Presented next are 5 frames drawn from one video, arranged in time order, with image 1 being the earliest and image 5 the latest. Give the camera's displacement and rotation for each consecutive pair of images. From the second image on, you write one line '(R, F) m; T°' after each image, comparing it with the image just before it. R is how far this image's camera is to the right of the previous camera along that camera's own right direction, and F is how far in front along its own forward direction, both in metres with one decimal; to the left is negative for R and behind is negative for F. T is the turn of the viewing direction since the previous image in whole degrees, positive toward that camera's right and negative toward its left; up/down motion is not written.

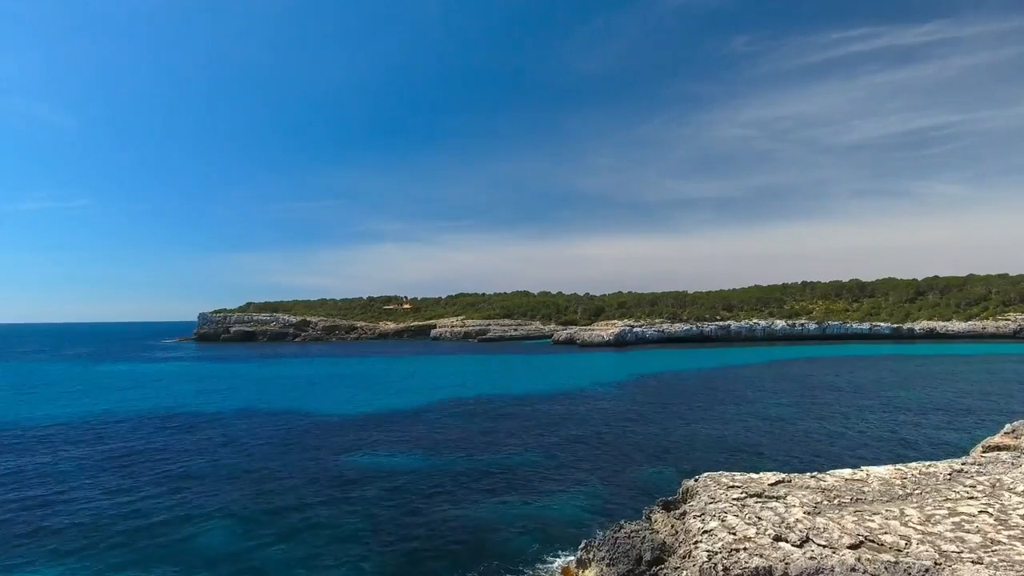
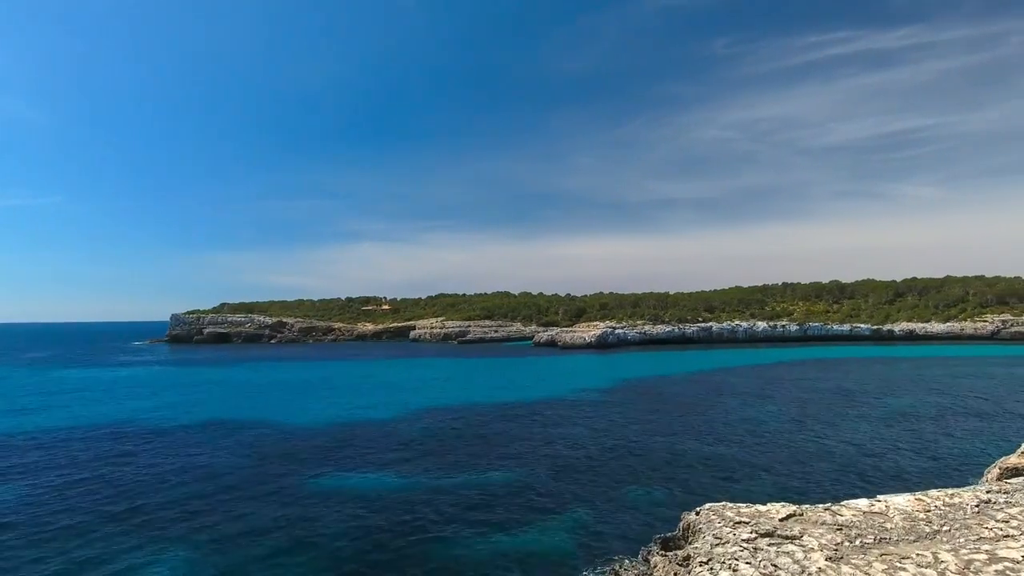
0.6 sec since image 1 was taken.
(+0.1, +1.3) m; +2°
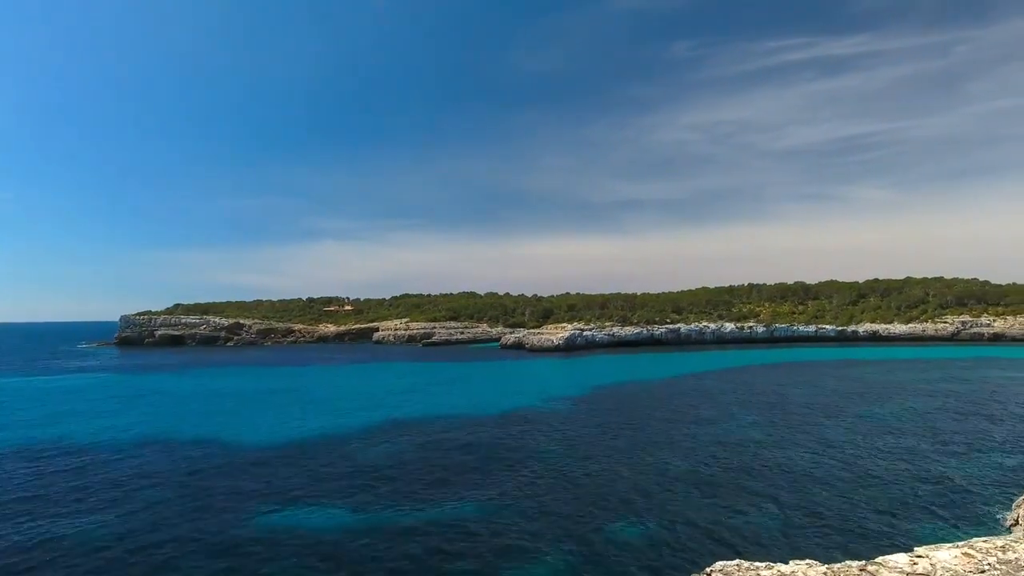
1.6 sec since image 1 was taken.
(0.0, +1.9) m; +4°
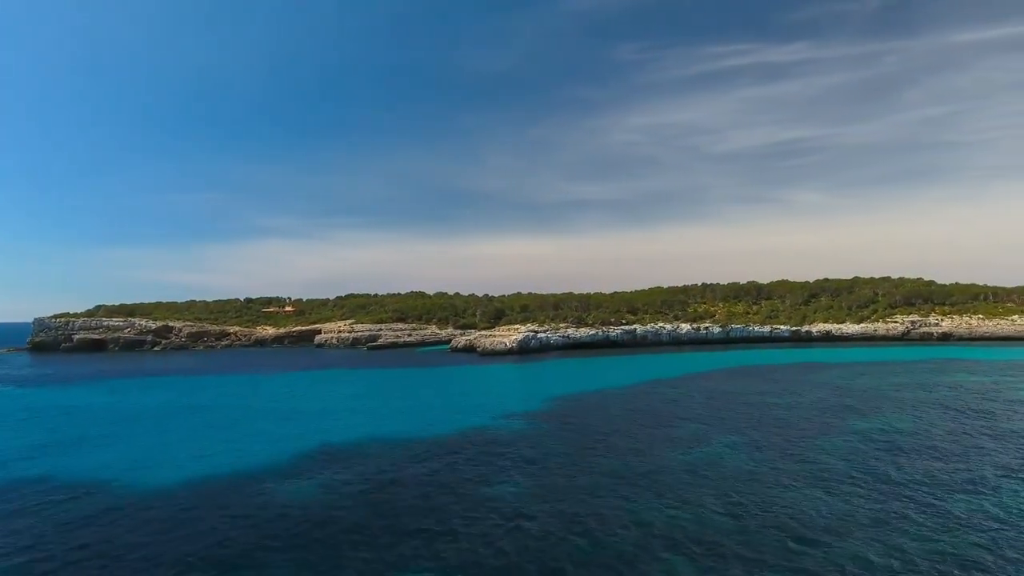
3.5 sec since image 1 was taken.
(+0.1, +3.3) m; +5°
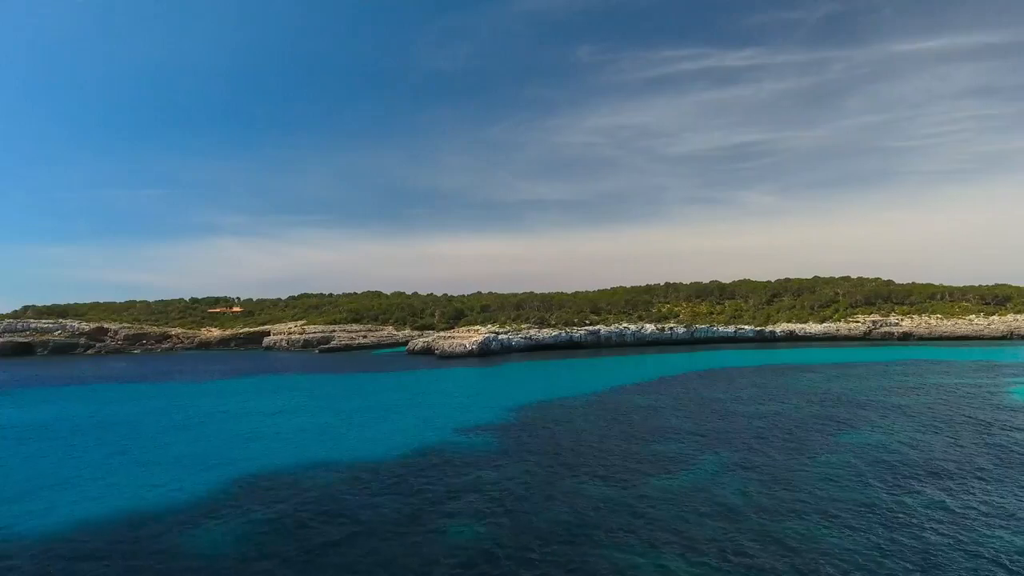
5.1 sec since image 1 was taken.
(+0.2, +2.7) m; +4°
